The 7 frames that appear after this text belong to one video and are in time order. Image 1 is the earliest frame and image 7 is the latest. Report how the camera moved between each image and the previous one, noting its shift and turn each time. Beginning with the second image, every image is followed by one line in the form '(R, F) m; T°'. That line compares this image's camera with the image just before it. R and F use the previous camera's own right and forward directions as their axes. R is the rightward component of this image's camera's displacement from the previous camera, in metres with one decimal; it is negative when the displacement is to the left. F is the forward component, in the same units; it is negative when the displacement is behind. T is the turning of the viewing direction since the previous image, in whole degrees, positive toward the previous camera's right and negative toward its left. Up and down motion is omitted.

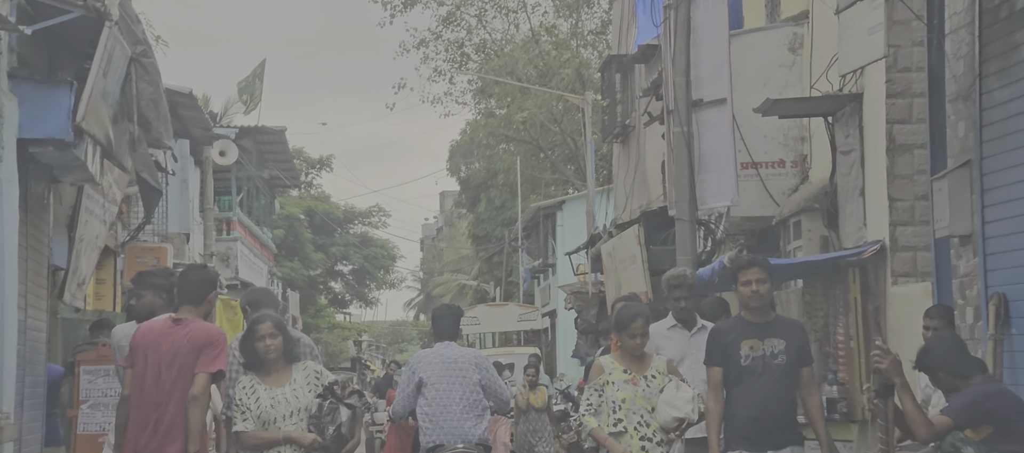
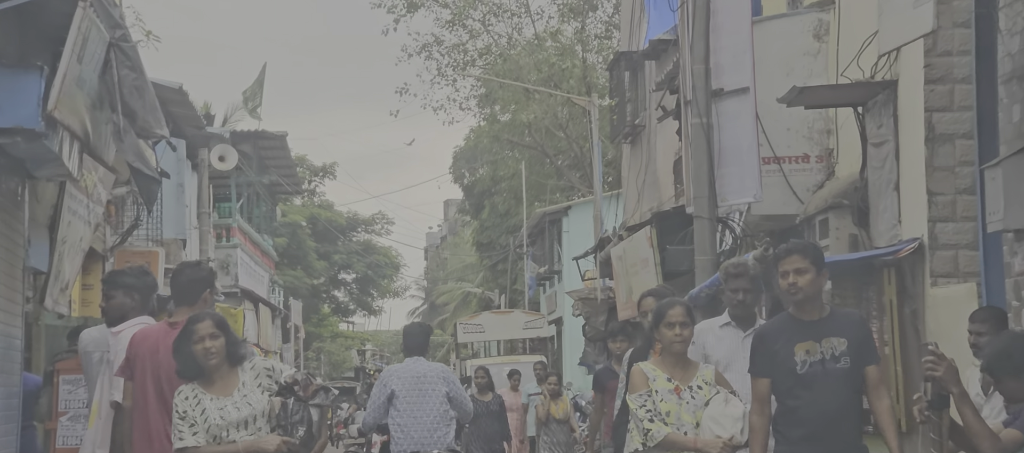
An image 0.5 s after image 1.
(0.0, +0.7) m; 0°
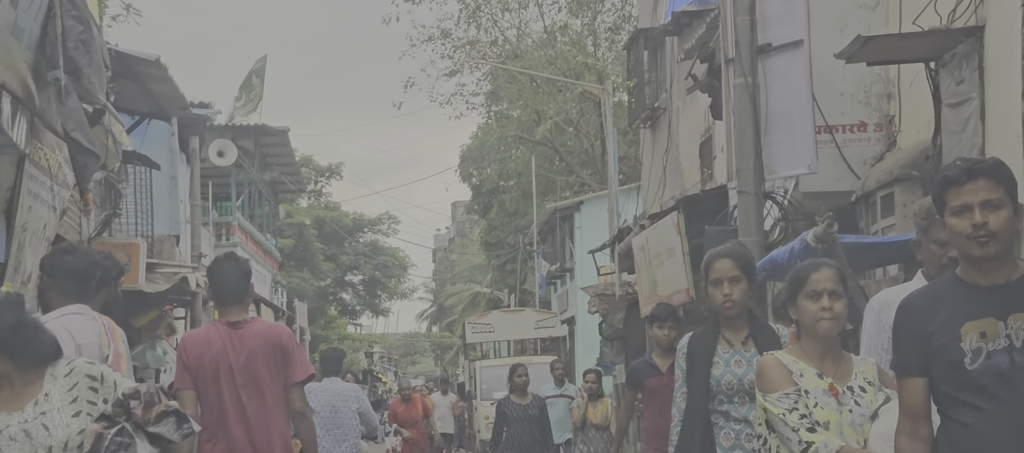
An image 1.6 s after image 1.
(-0.1, +1.3) m; 0°
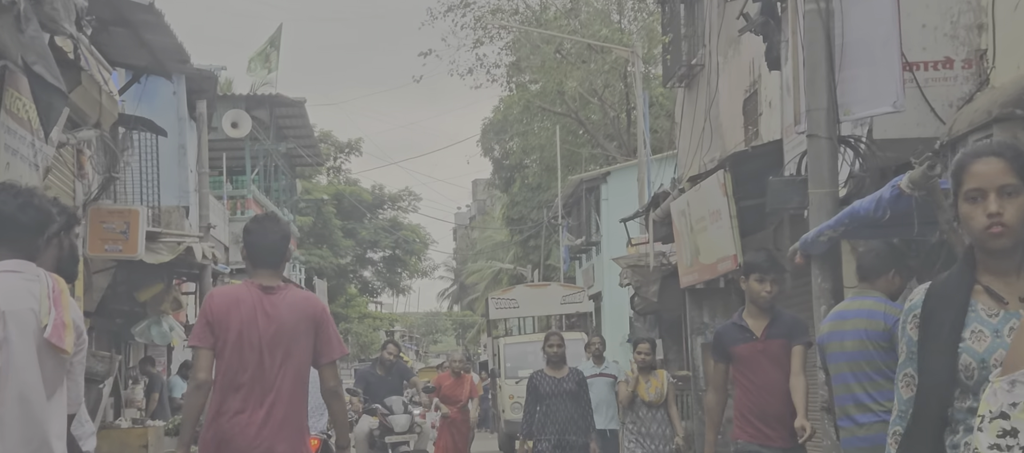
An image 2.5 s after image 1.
(-0.1, +1.1) m; -1°
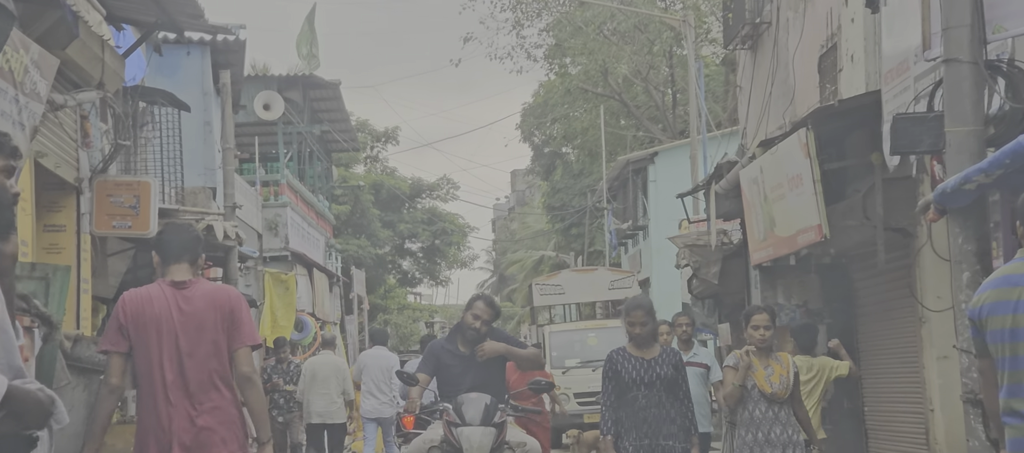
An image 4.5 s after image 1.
(-0.1, +1.4) m; -2°
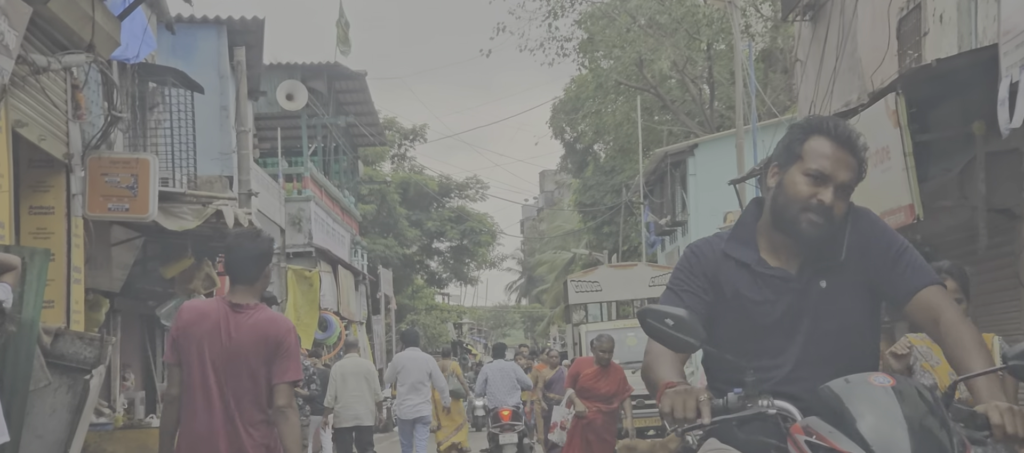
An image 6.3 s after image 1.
(-0.1, +1.3) m; -1°
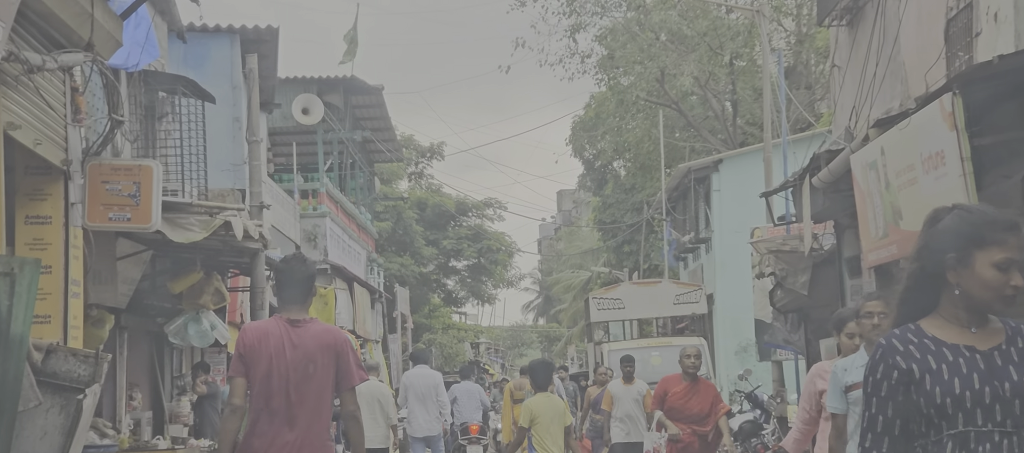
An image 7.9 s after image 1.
(-0.1, +0.6) m; -1°
